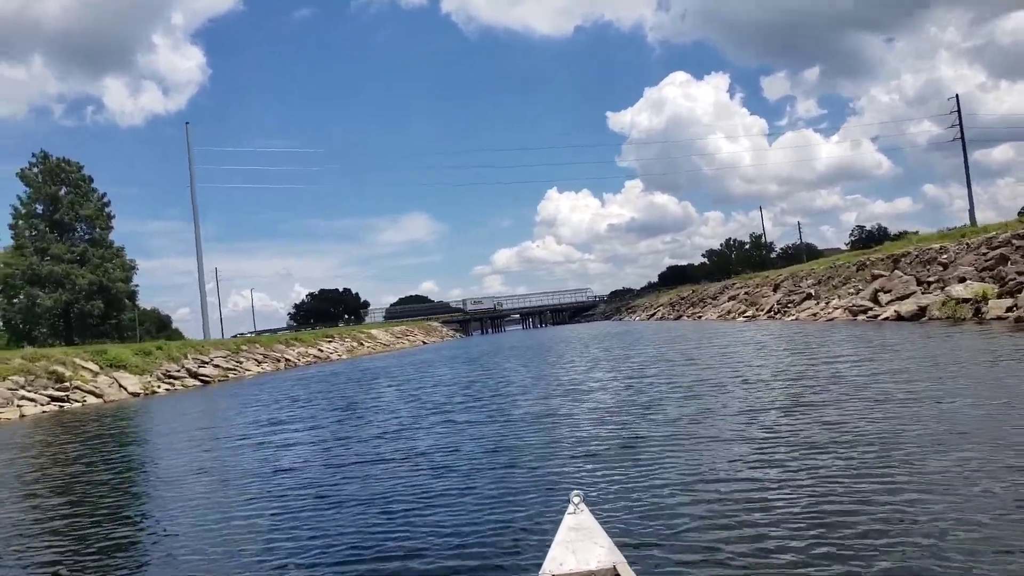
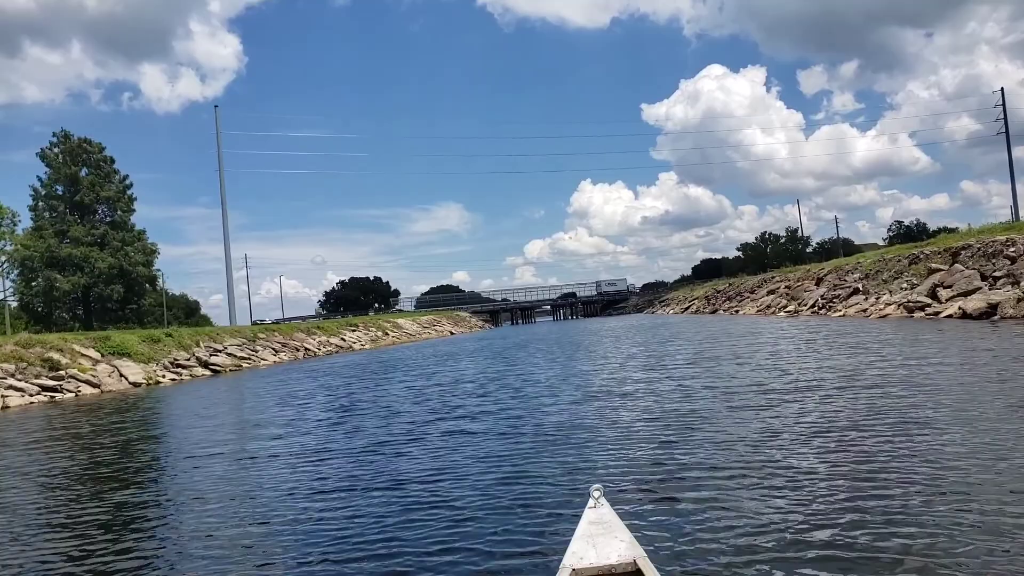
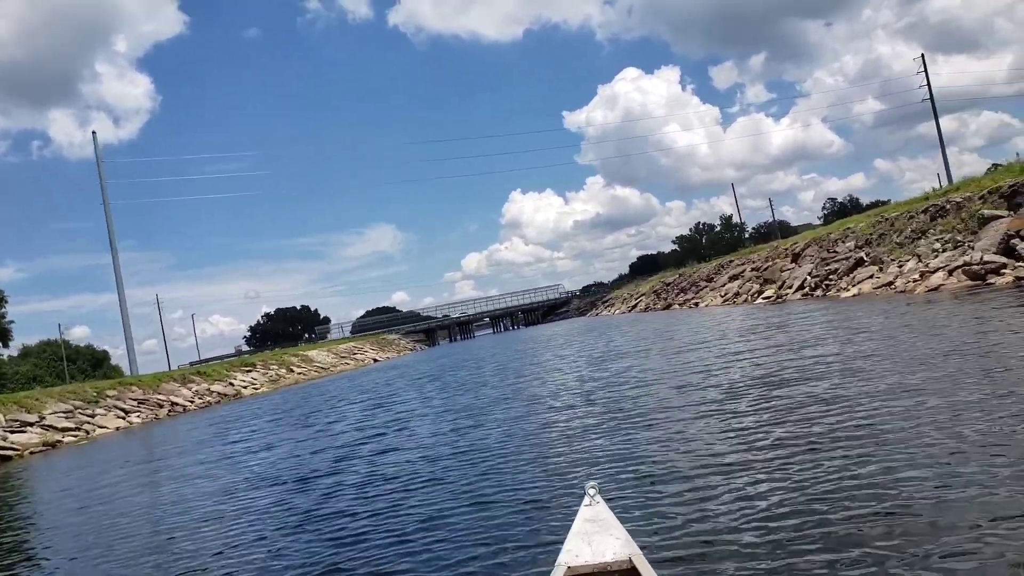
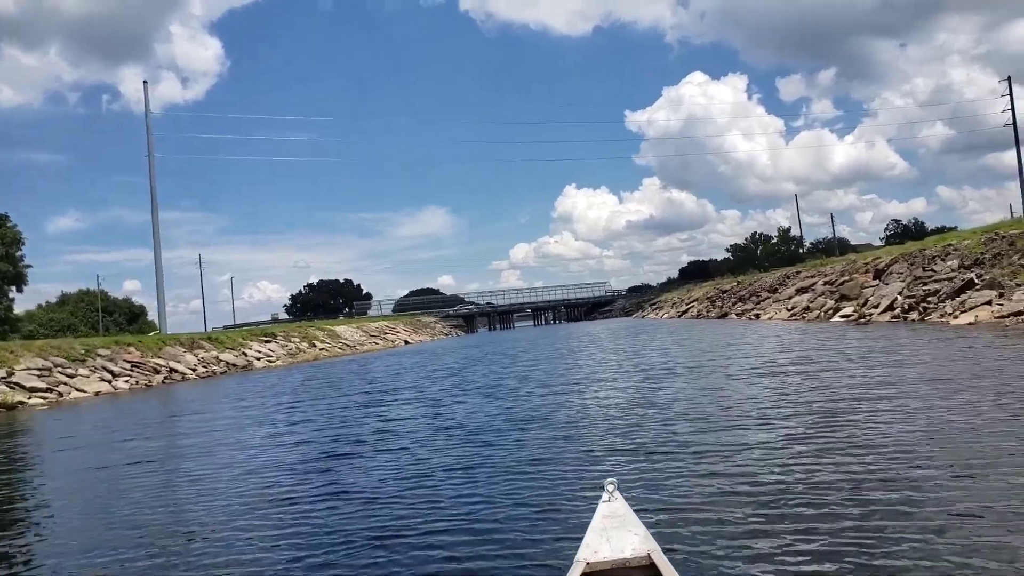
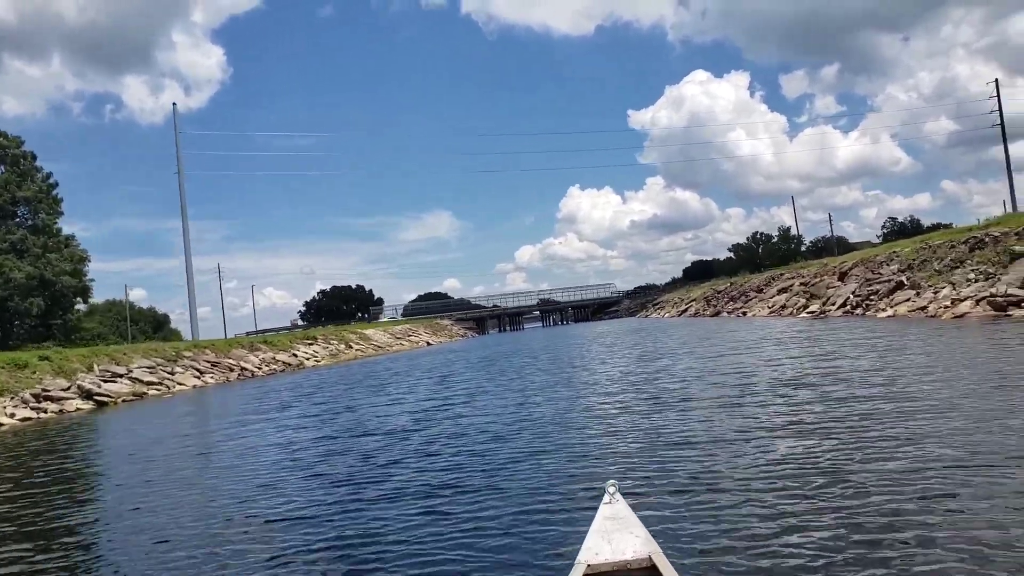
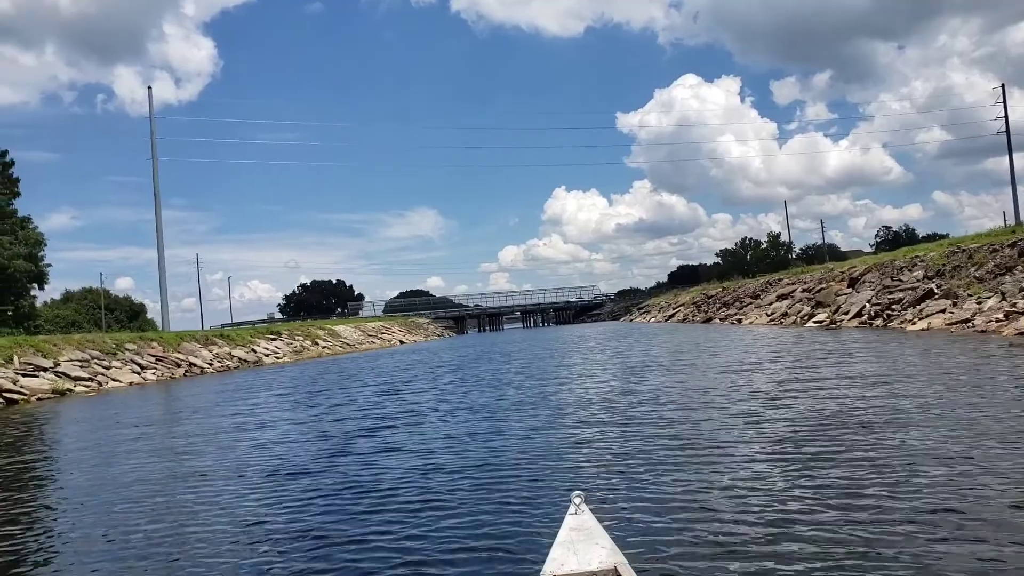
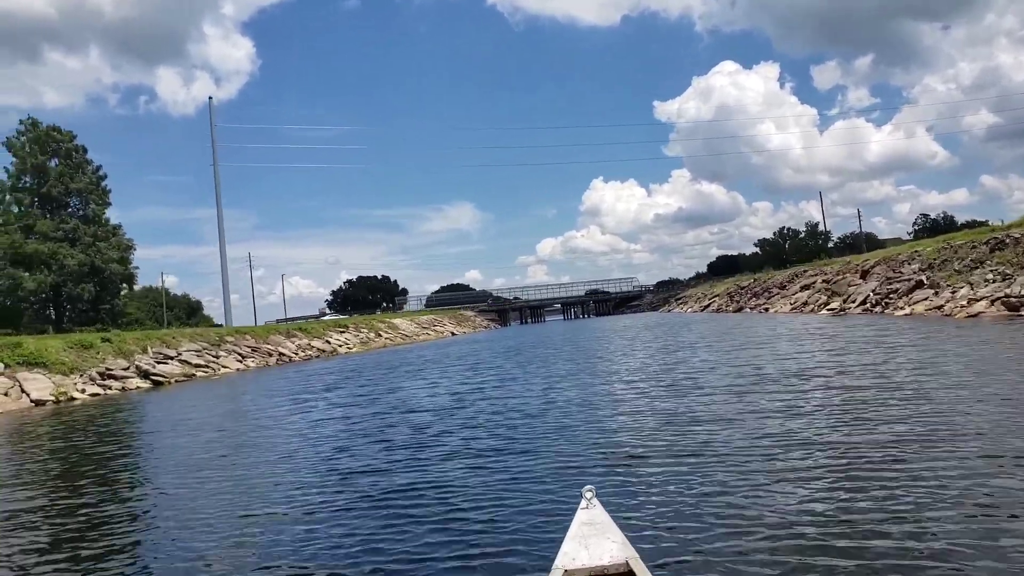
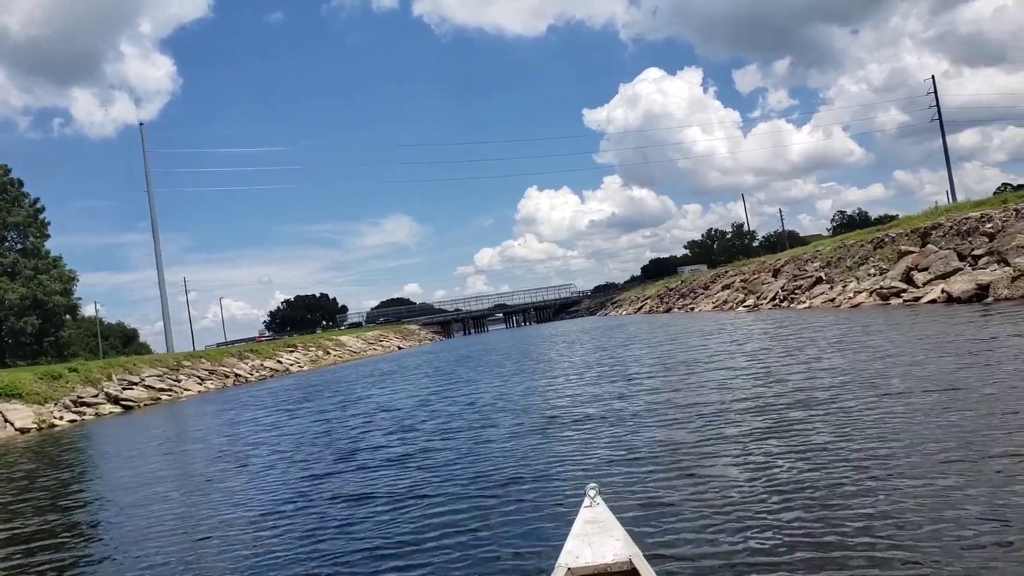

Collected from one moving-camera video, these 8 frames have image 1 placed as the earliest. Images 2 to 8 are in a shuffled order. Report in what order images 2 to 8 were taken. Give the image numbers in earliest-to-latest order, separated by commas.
2, 8, 7, 5, 3, 6, 4
